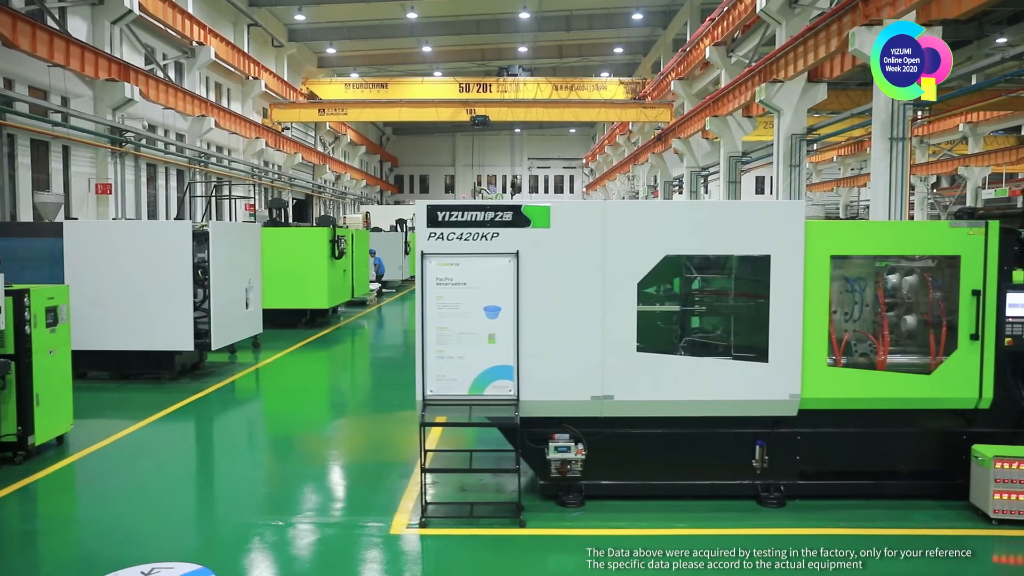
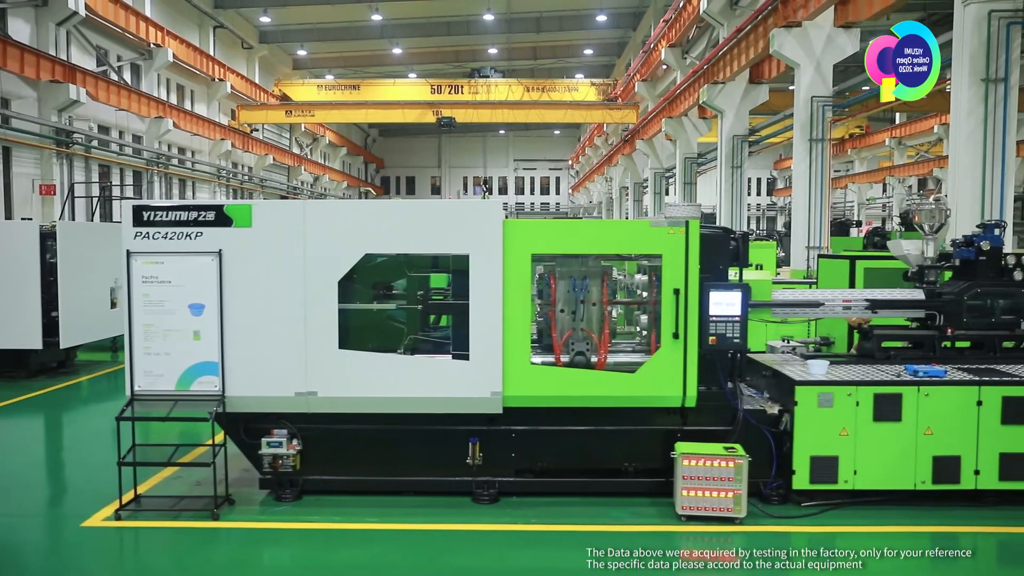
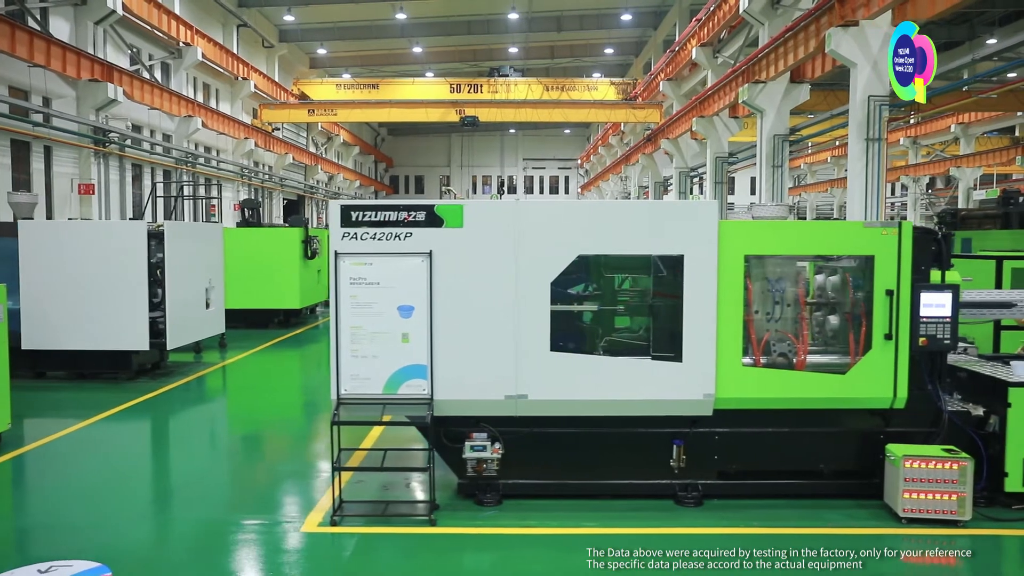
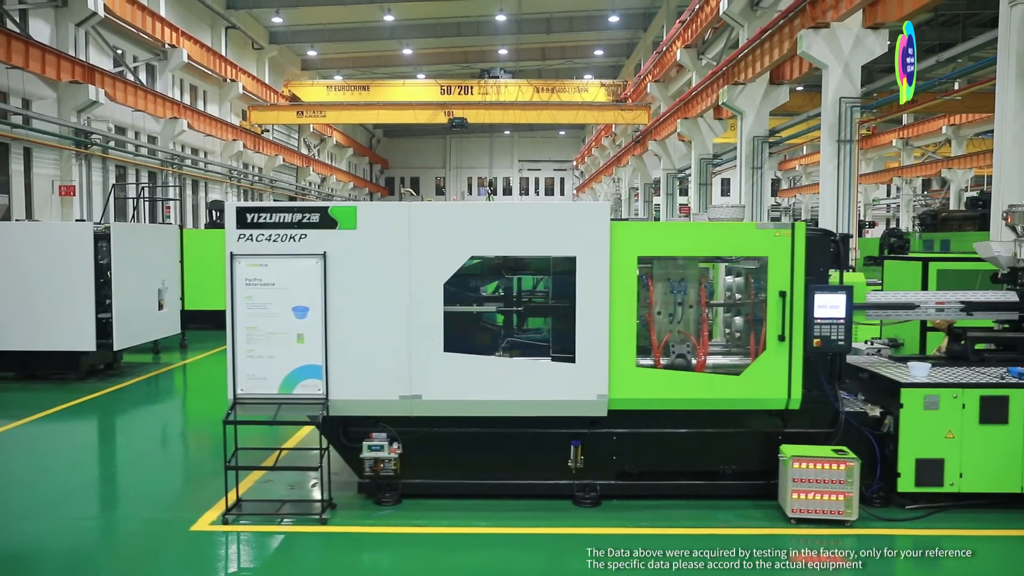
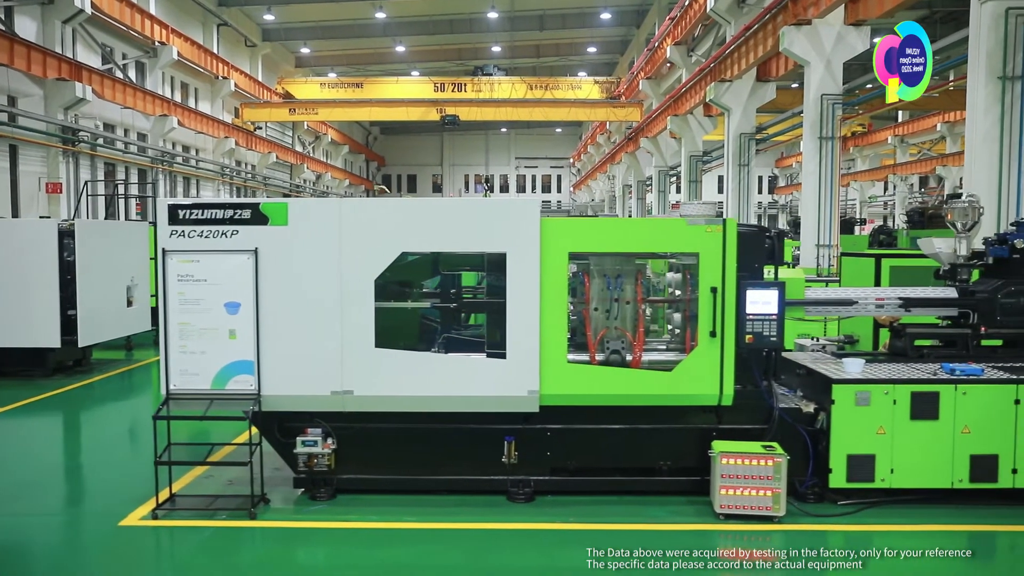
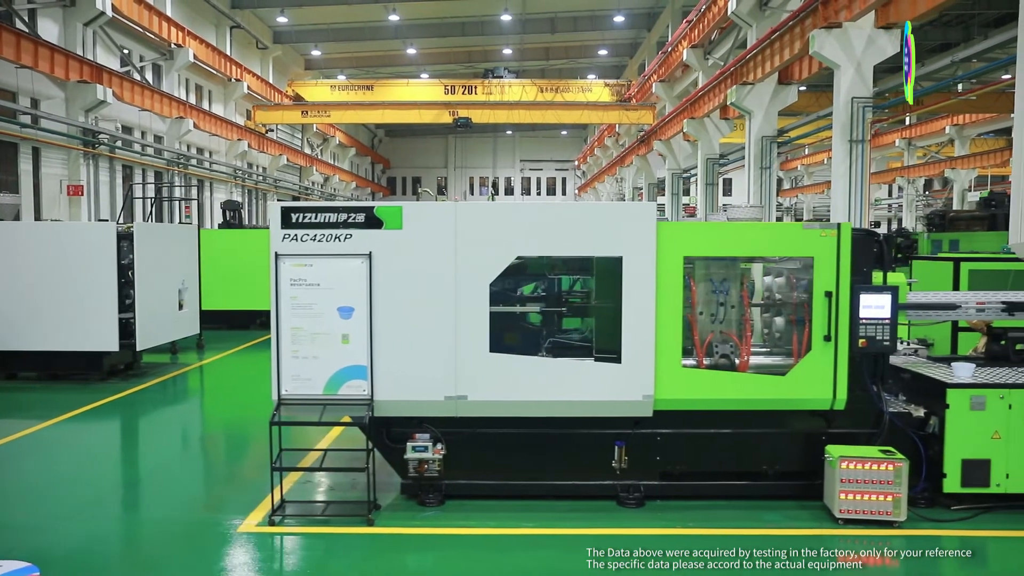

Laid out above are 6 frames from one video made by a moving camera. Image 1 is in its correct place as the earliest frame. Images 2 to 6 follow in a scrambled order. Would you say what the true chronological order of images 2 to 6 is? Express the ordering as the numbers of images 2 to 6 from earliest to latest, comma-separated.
3, 6, 4, 5, 2
